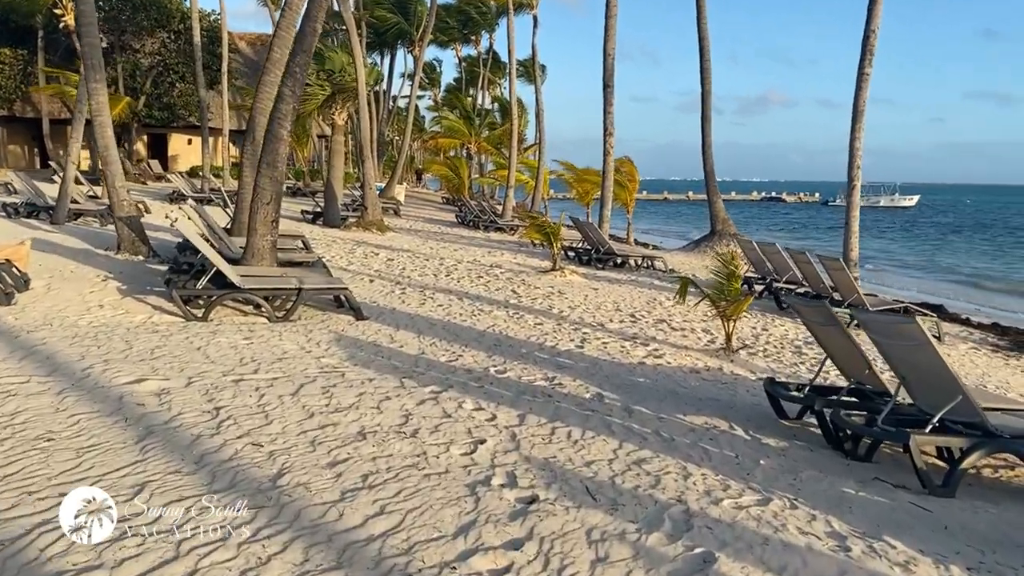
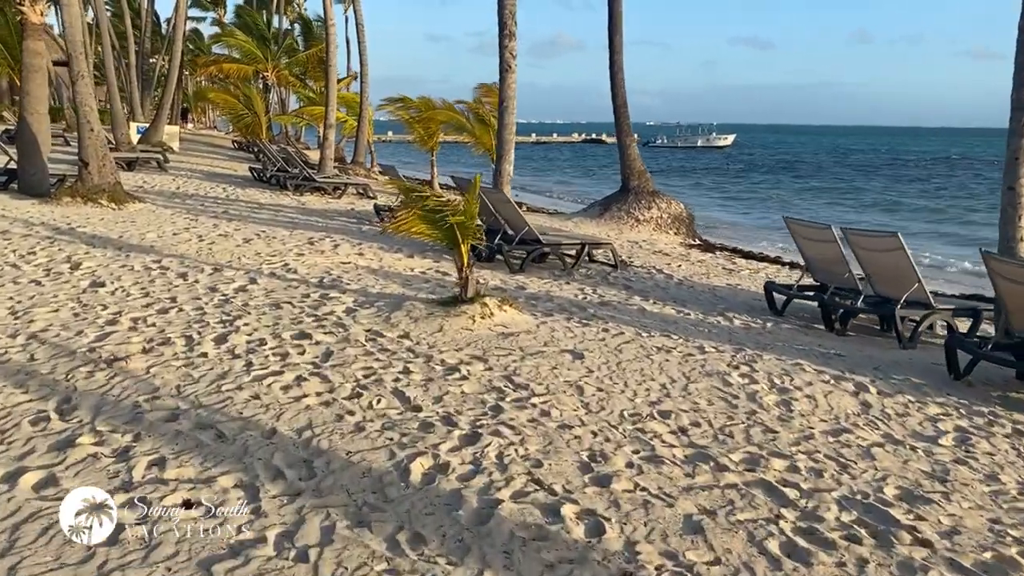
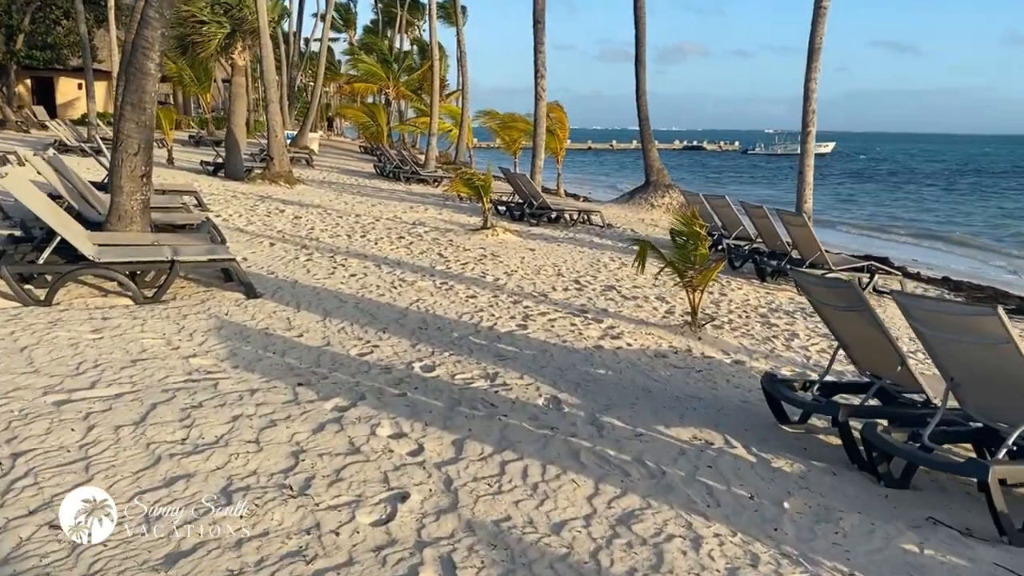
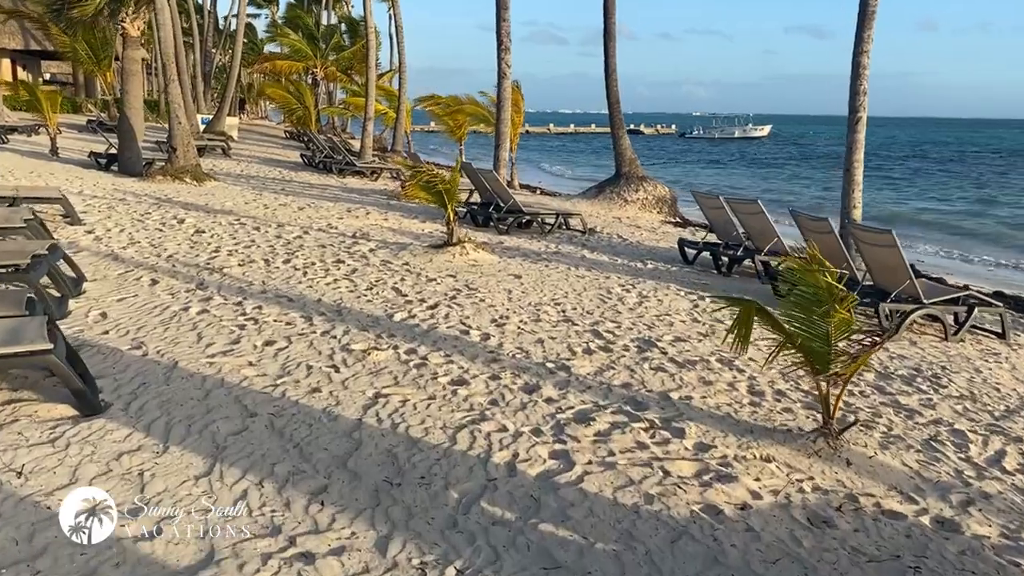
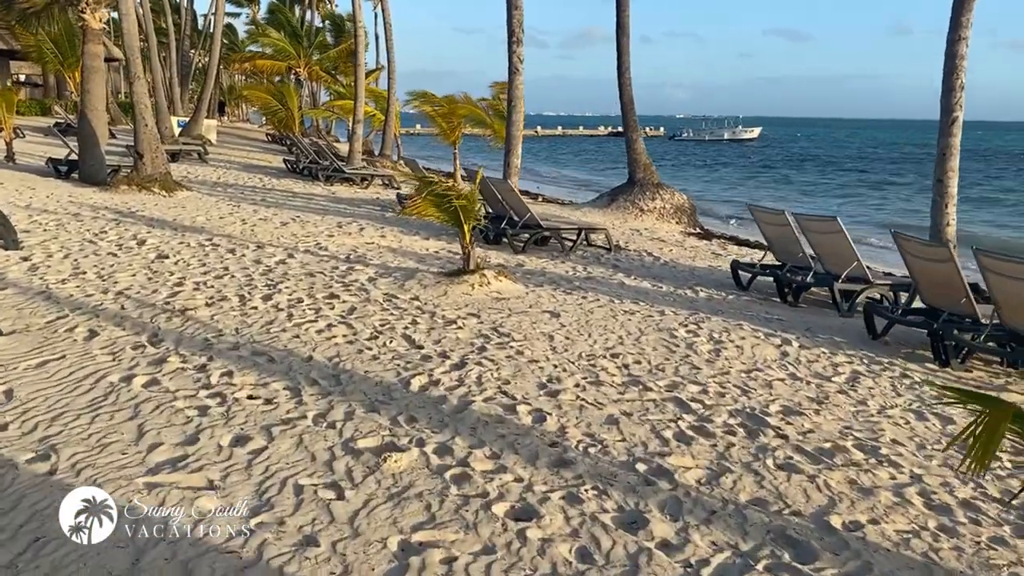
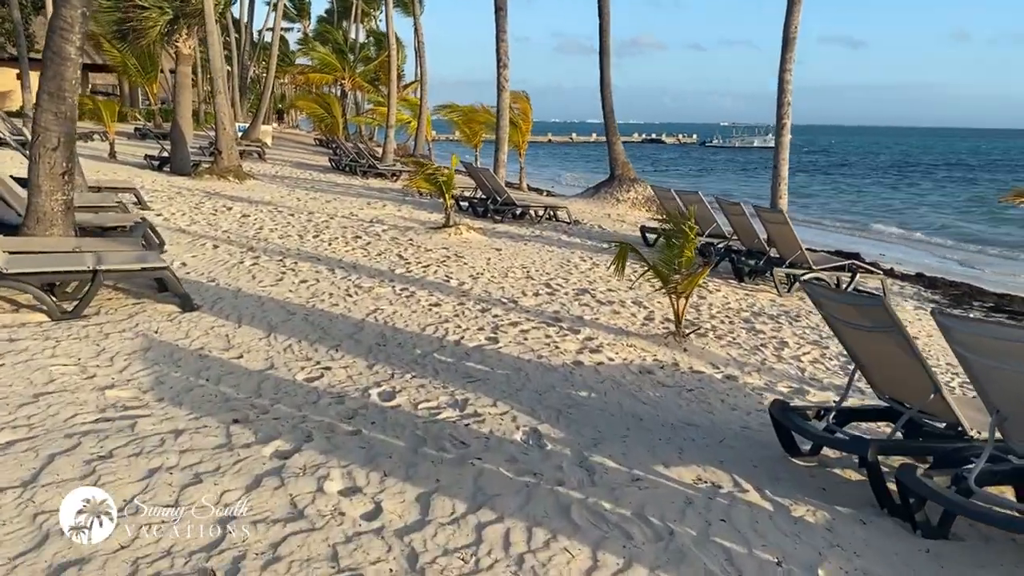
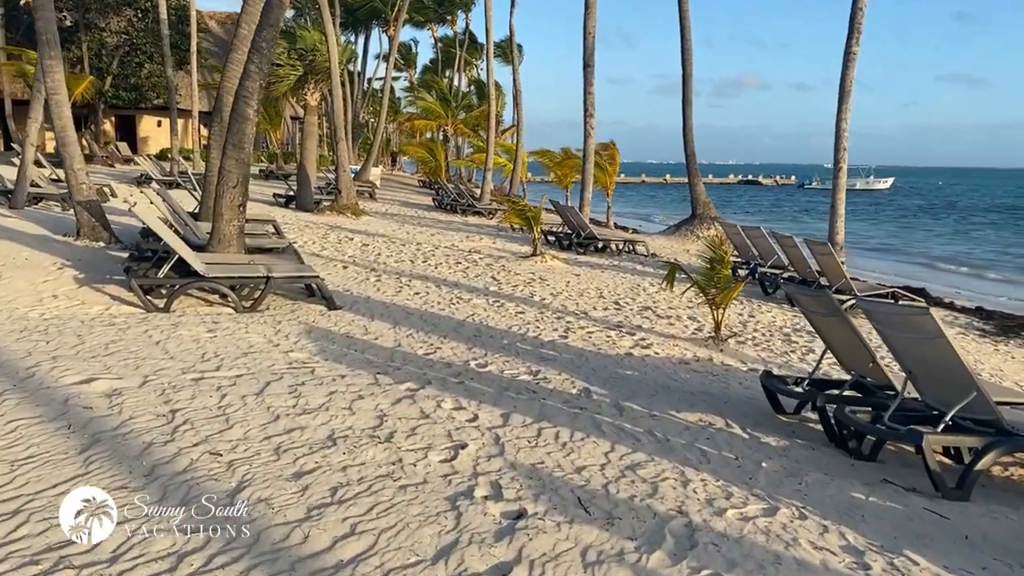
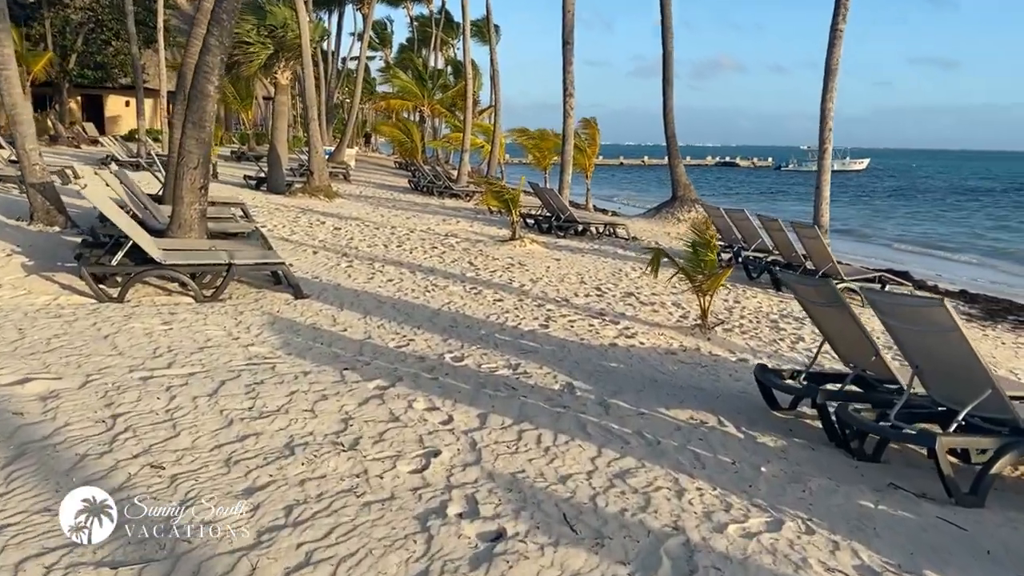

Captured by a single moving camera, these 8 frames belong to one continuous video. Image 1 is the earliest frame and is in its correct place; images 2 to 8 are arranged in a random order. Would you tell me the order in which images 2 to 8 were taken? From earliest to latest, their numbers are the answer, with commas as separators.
7, 8, 3, 6, 4, 5, 2
